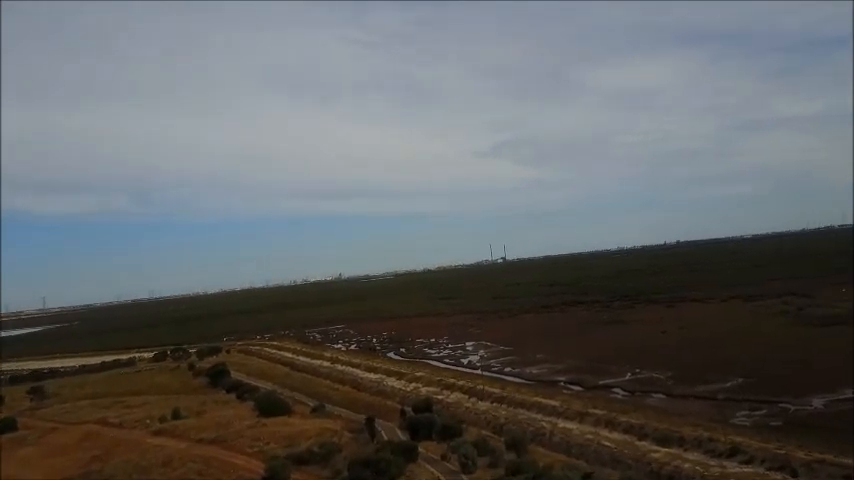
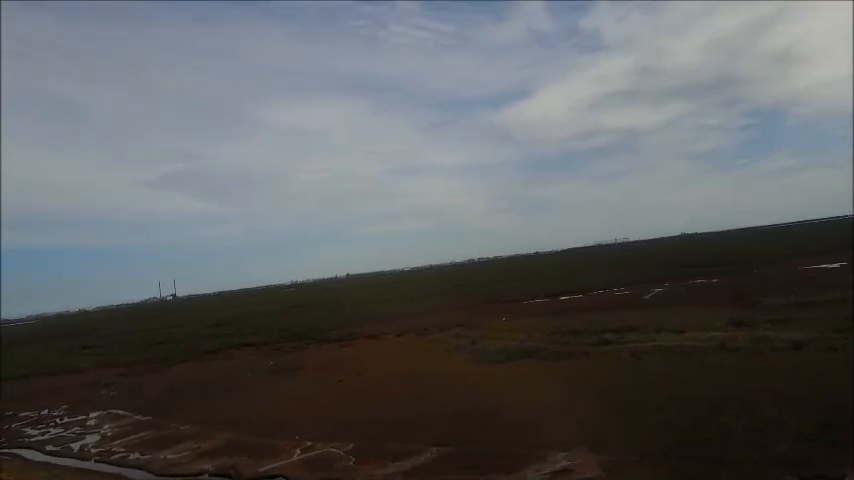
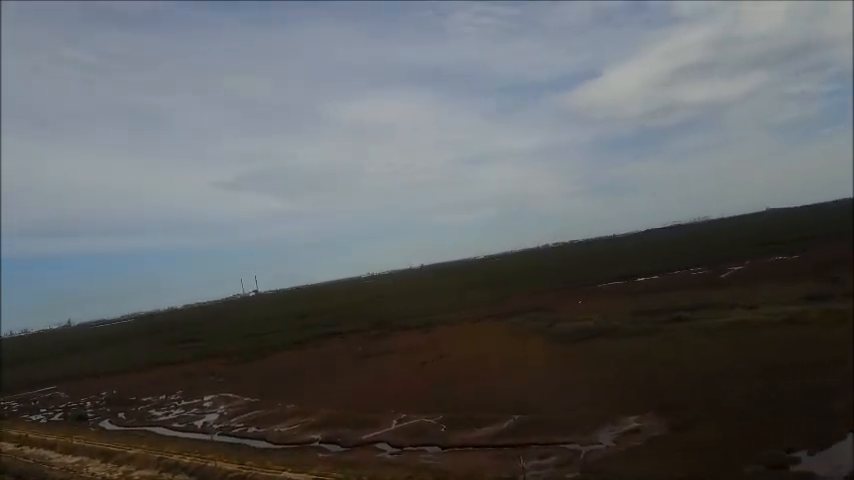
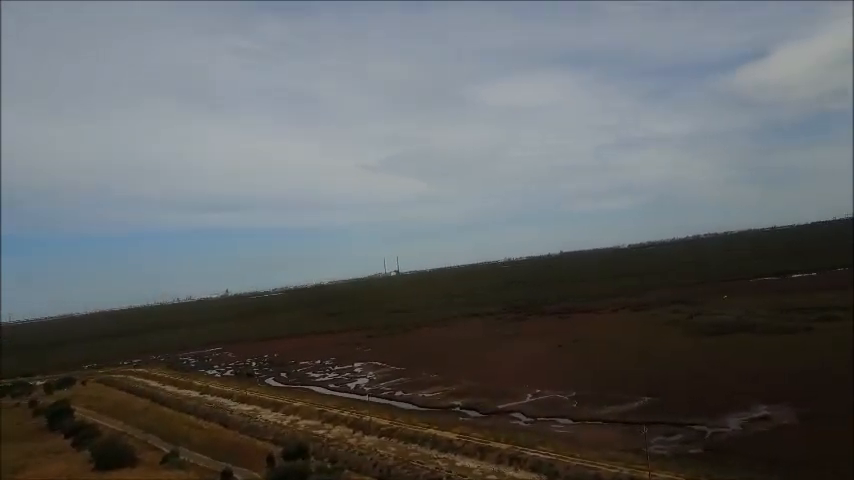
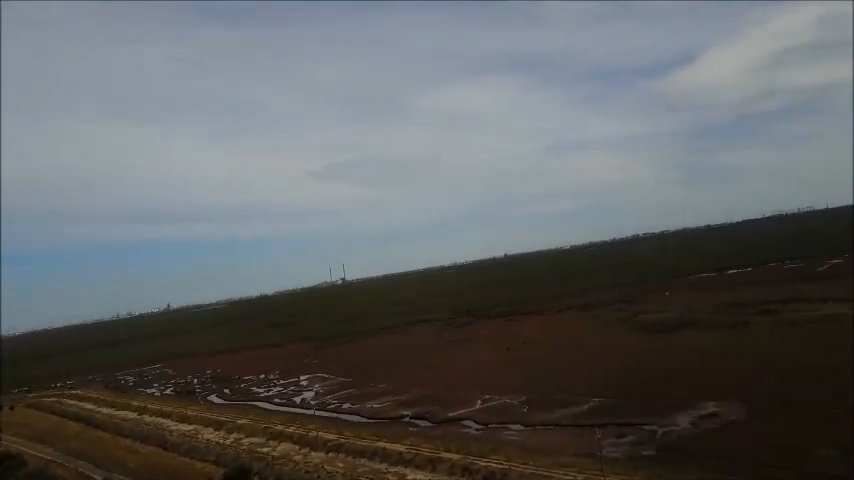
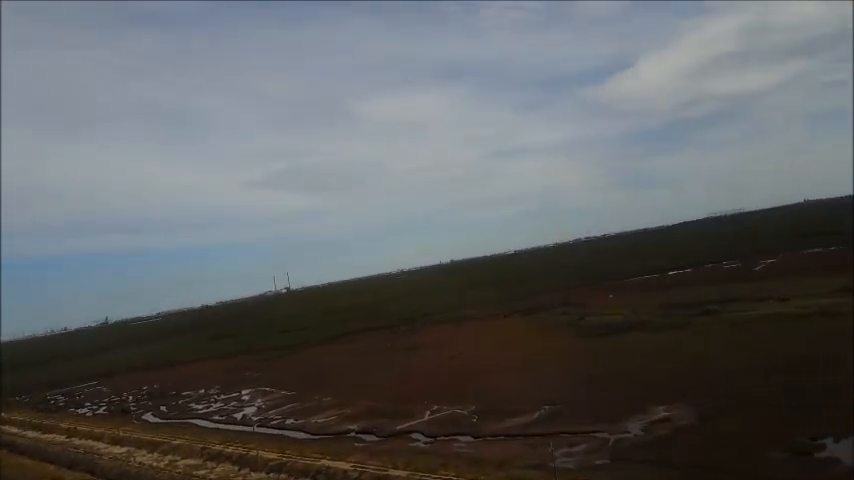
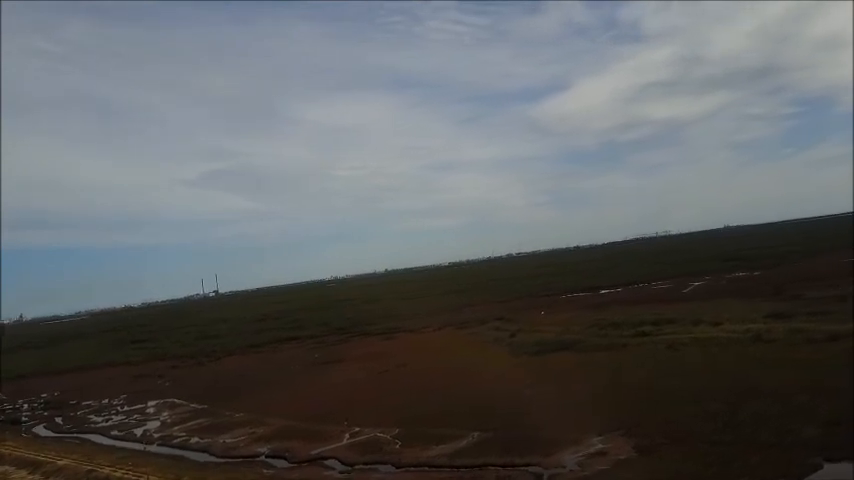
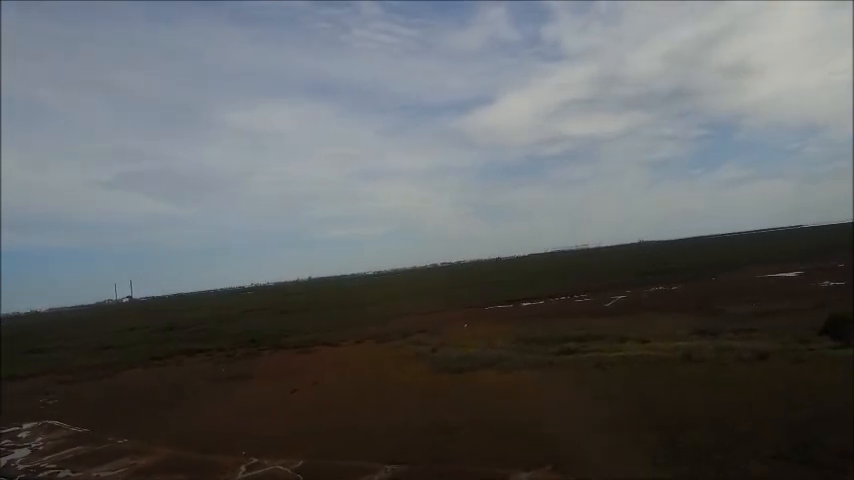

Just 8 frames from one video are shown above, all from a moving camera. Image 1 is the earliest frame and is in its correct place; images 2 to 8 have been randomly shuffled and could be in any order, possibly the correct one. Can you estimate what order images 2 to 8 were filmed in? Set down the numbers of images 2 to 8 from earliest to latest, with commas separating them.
4, 5, 6, 3, 7, 2, 8
